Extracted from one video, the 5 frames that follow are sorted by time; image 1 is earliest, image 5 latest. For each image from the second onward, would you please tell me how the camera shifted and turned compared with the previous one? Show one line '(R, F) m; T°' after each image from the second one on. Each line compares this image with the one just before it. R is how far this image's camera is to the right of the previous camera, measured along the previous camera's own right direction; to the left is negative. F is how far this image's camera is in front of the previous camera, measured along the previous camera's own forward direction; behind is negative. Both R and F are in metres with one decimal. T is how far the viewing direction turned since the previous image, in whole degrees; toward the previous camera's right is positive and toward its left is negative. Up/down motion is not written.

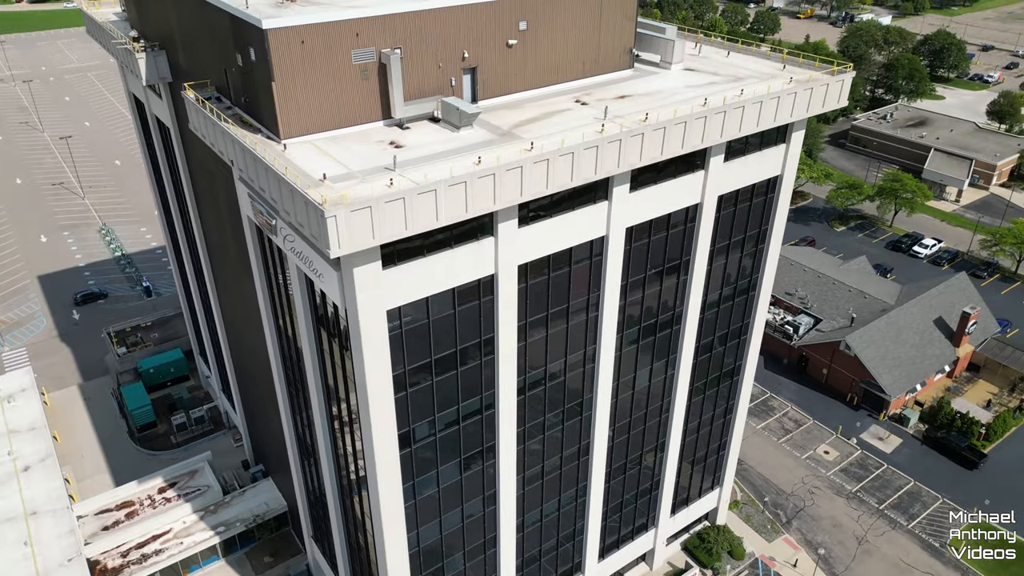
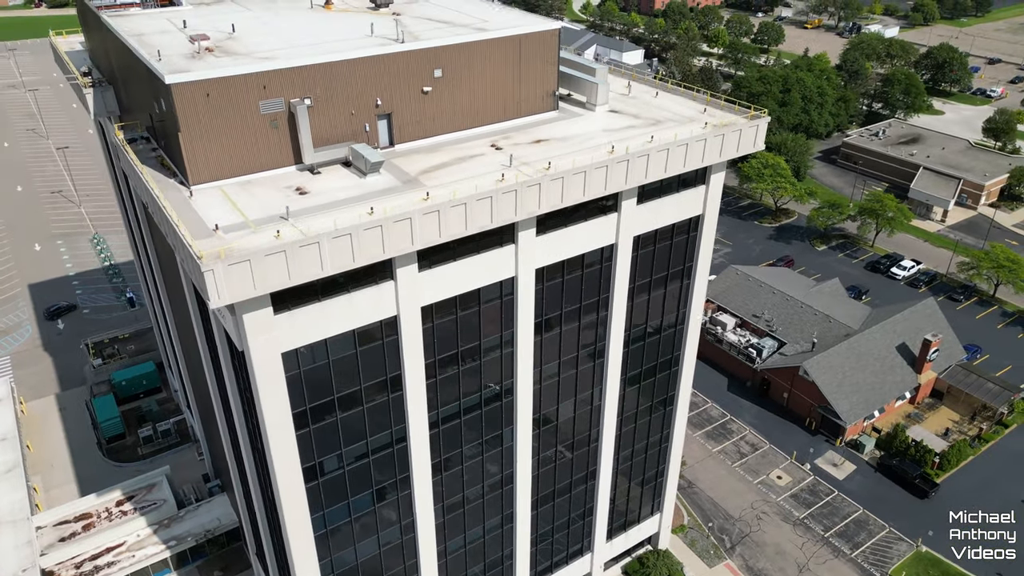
(+4.2, -0.9) m; -1°
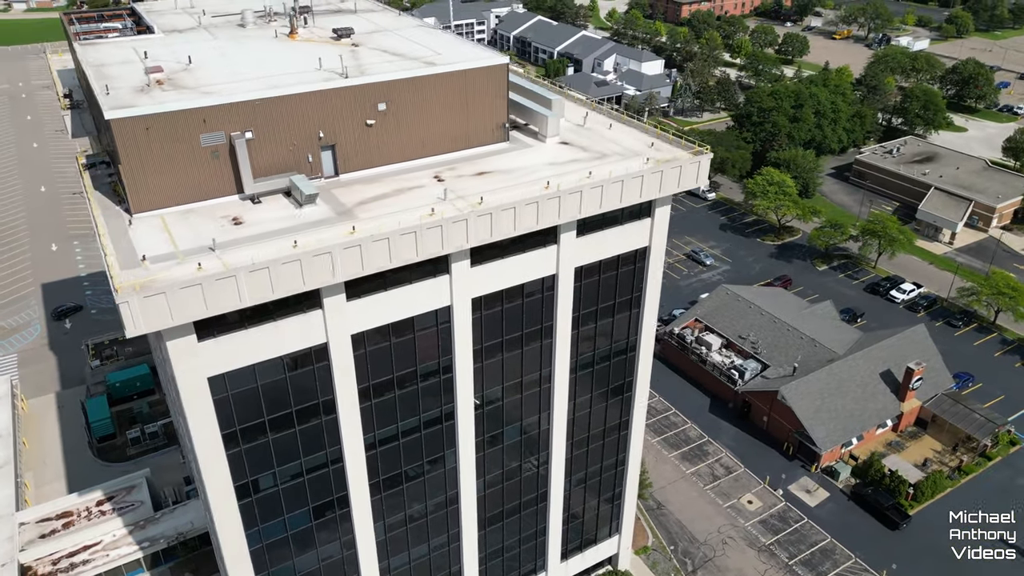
(+3.9, -0.7) m; -2°
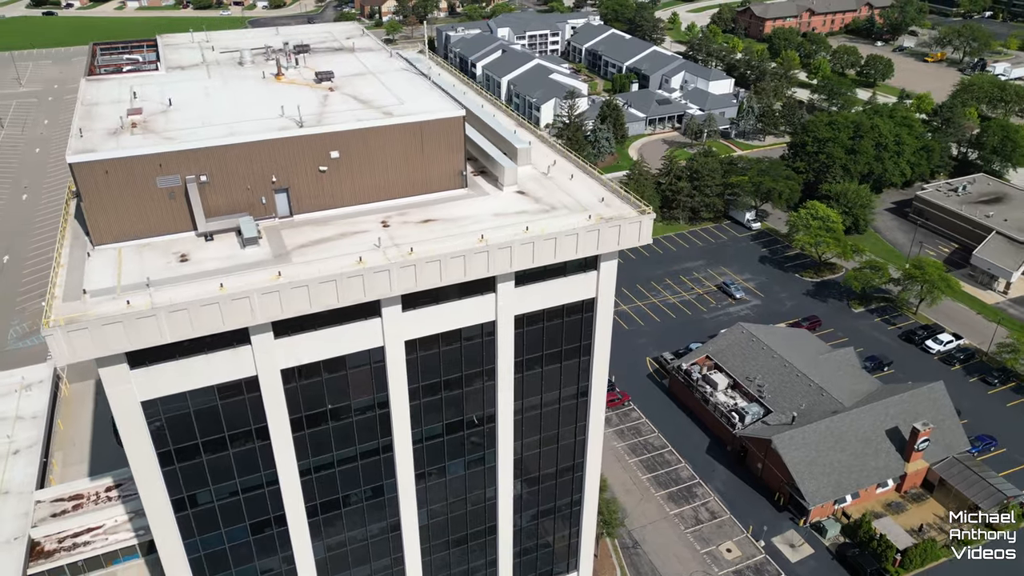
(+6.2, -0.8) m; -6°
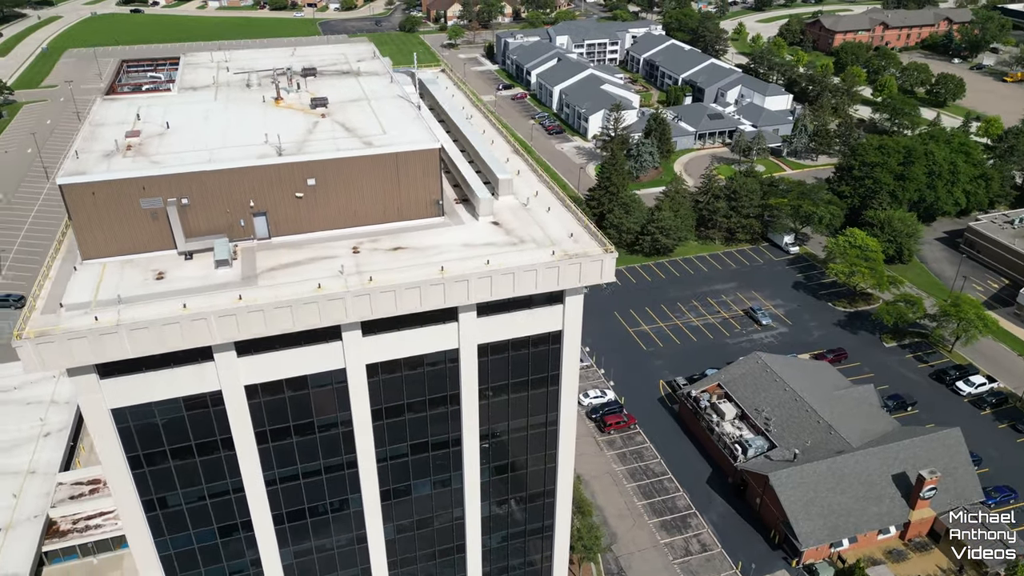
(+4.5, -0.5) m; -5°
